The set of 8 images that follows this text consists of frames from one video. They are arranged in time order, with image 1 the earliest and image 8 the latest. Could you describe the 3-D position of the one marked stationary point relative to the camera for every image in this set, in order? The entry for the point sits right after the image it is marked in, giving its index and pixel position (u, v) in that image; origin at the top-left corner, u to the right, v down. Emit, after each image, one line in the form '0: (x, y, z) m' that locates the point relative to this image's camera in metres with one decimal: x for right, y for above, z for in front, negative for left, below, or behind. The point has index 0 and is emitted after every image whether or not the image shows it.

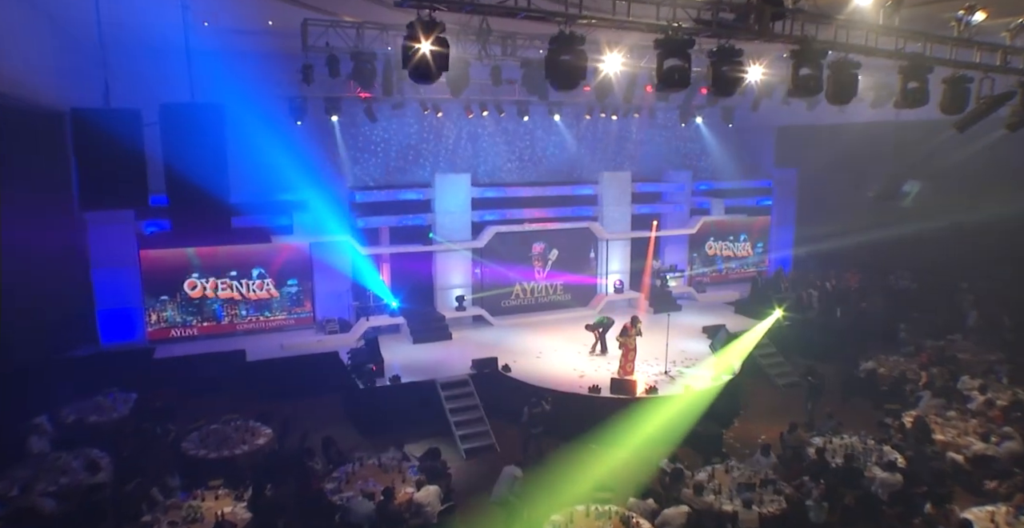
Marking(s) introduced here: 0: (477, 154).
0: (-1.1, +3.3, +17.9) m
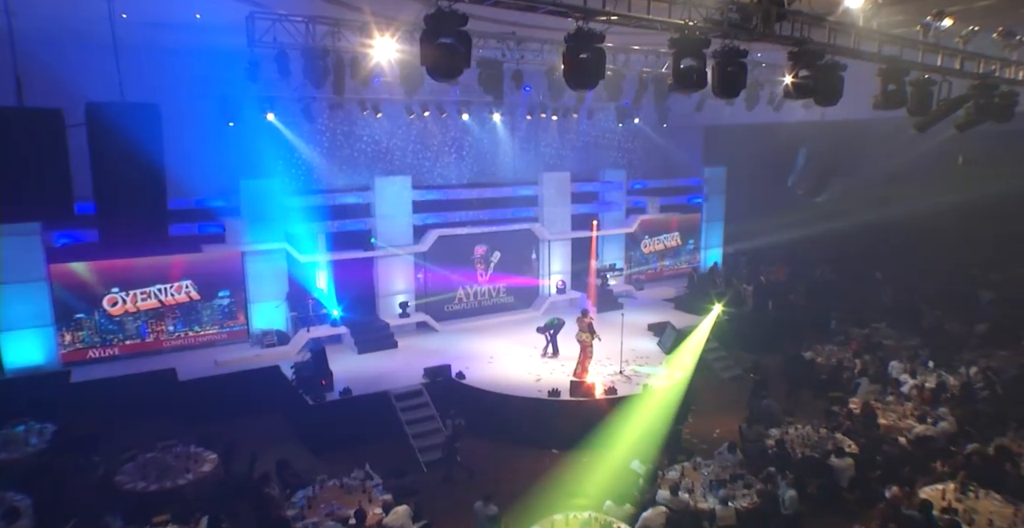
0: (-2.7, +3.2, +17.5) m
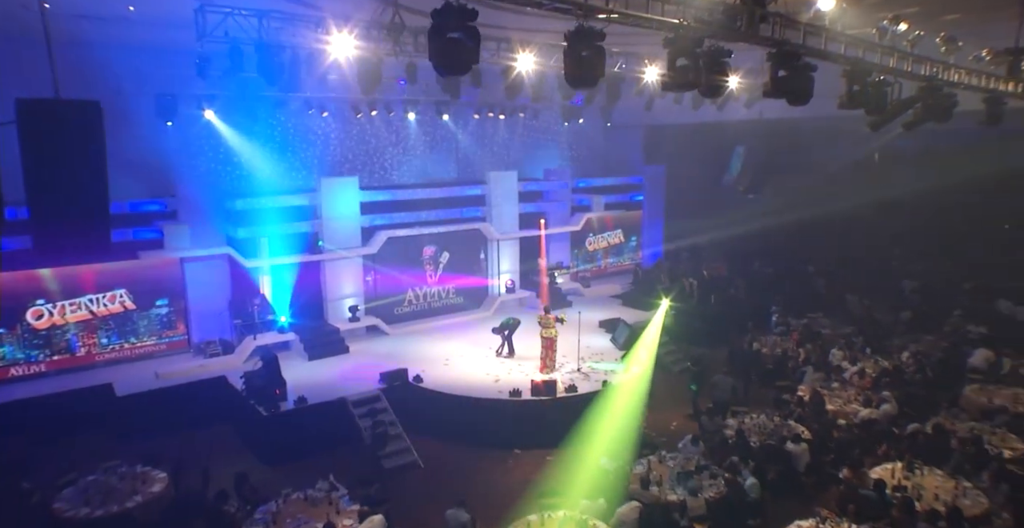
0: (-4.2, +3.1, +17.0) m
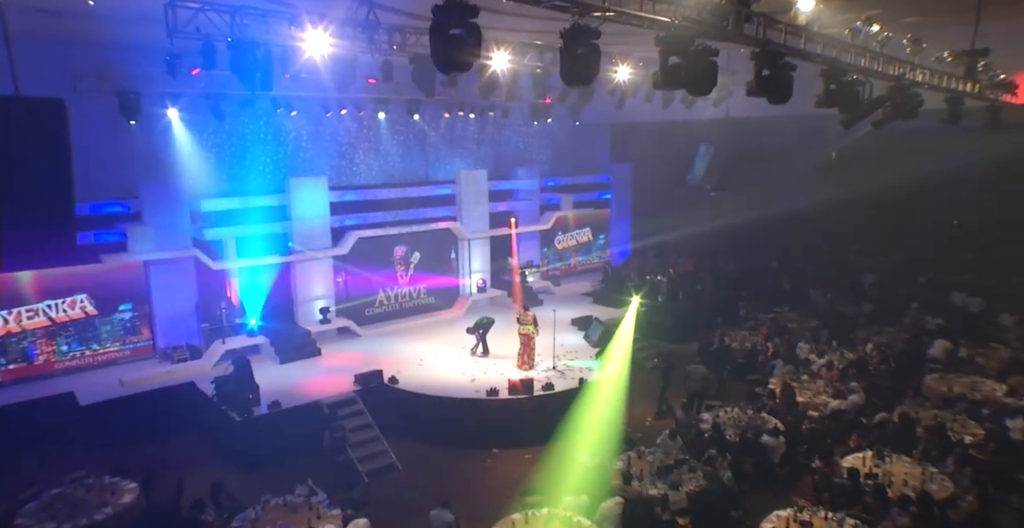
0: (-5.0, +3.1, +16.8) m
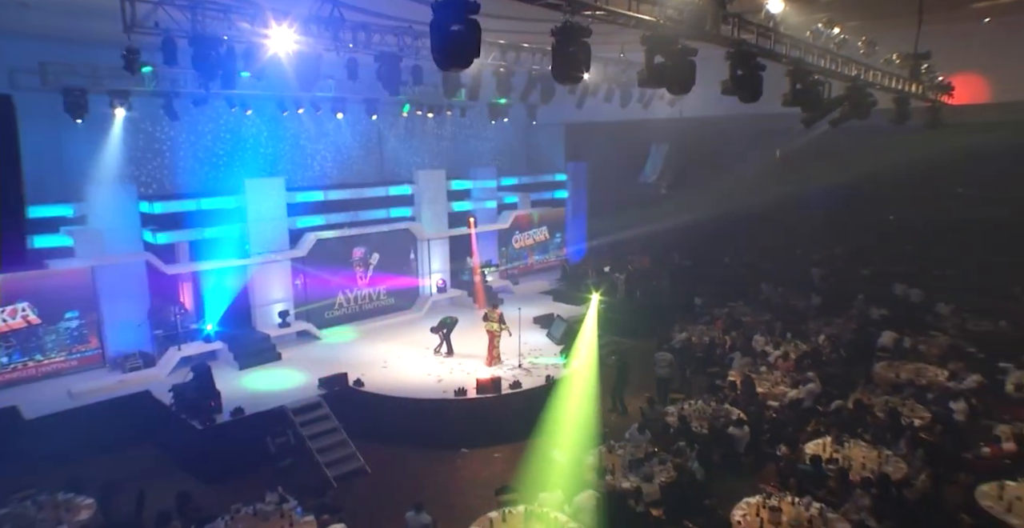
0: (-6.0, +3.0, +16.4) m
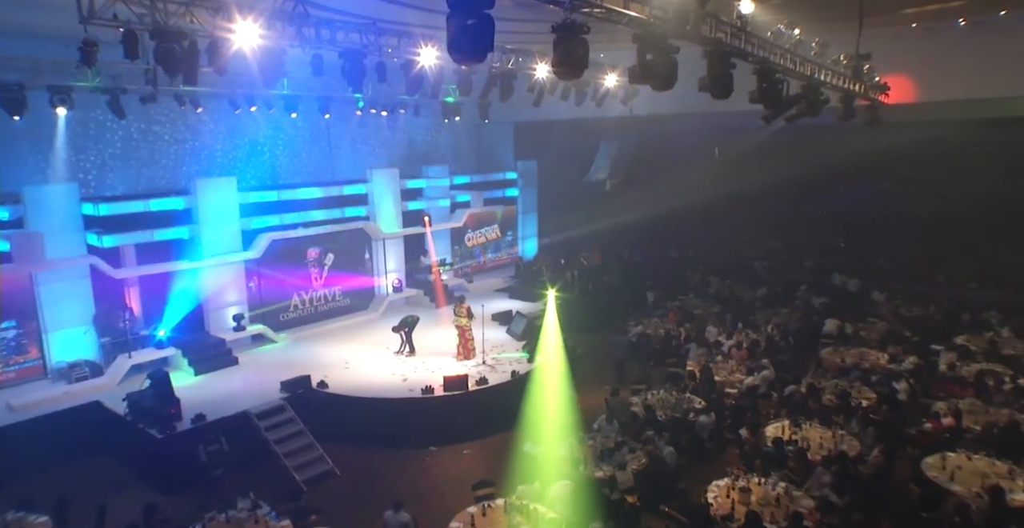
0: (-7.2, +3.0, +15.9) m
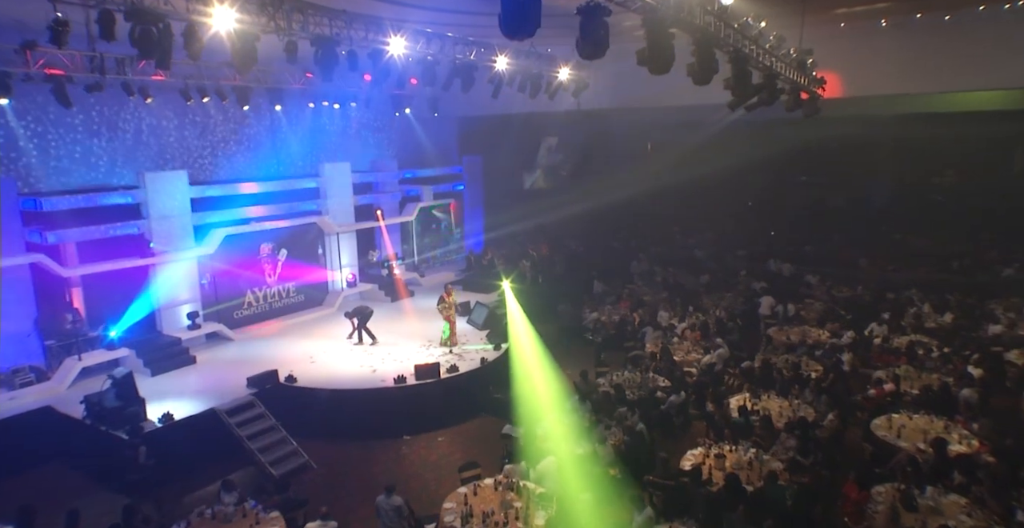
0: (-8.2, +3.1, +15.3) m
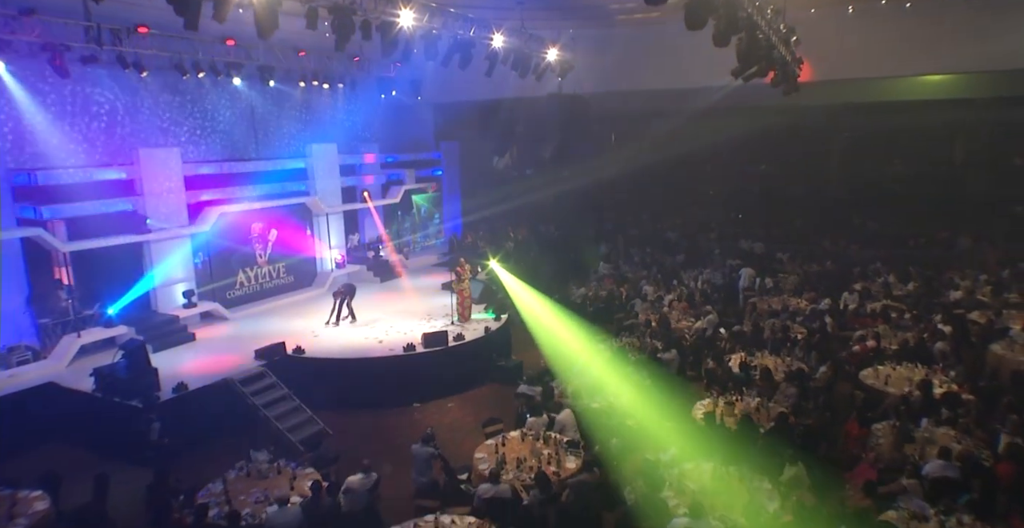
0: (-8.4, +3.6, +15.1) m
